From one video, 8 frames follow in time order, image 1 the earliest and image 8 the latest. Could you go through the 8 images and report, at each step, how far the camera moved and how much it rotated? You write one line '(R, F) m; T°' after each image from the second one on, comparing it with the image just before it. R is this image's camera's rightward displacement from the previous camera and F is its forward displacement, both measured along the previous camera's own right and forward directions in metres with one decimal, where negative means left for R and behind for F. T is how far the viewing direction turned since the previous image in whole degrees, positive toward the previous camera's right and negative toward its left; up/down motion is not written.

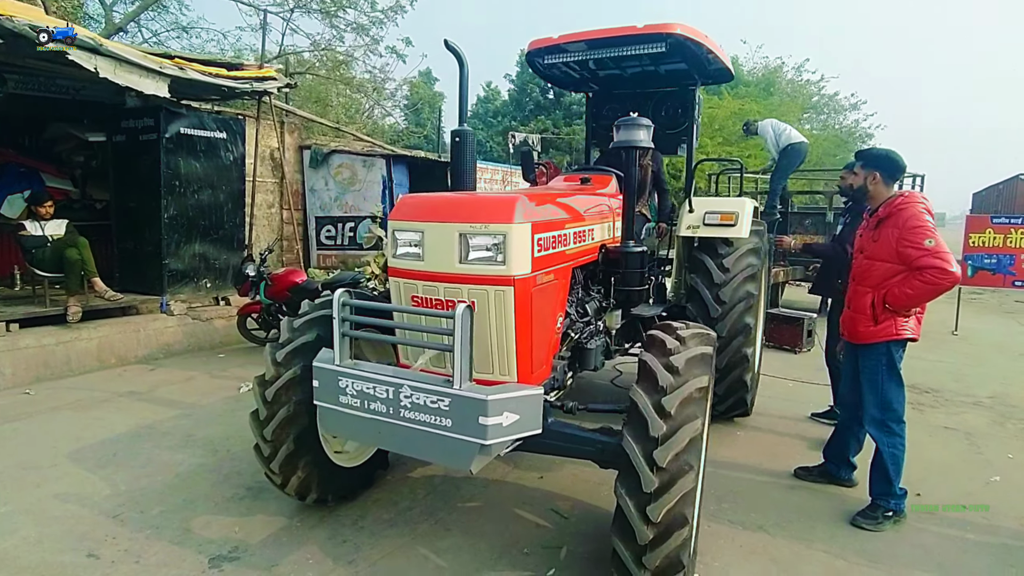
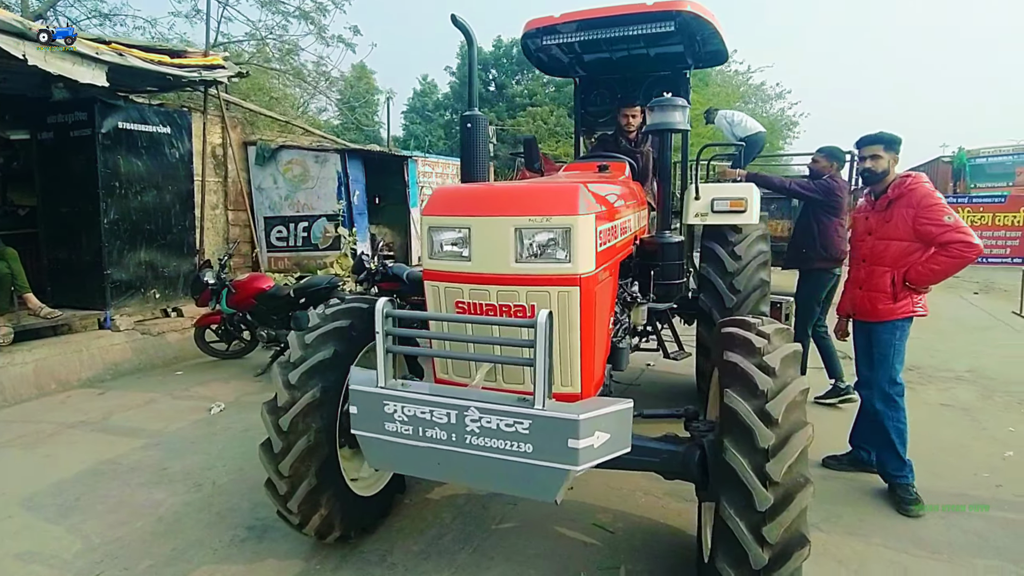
(-0.4, +0.3) m; +6°
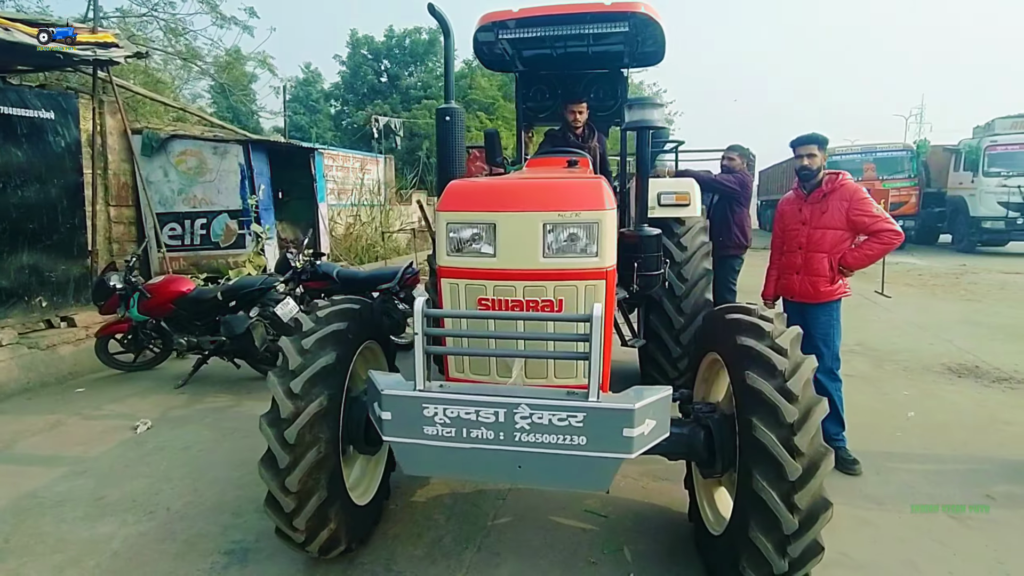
(-0.5, 0.0) m; +11°
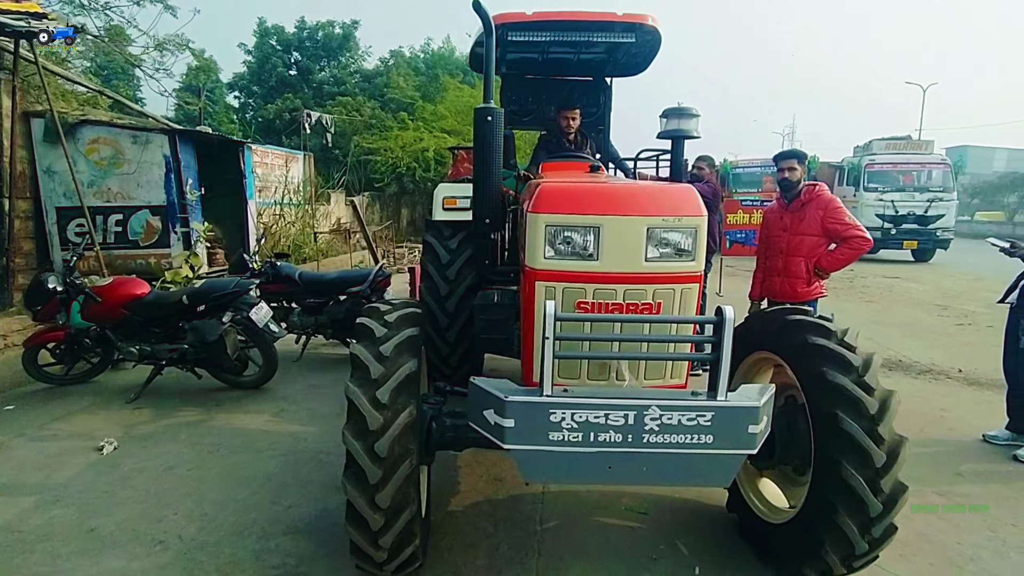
(-0.7, +0.1) m; +9°
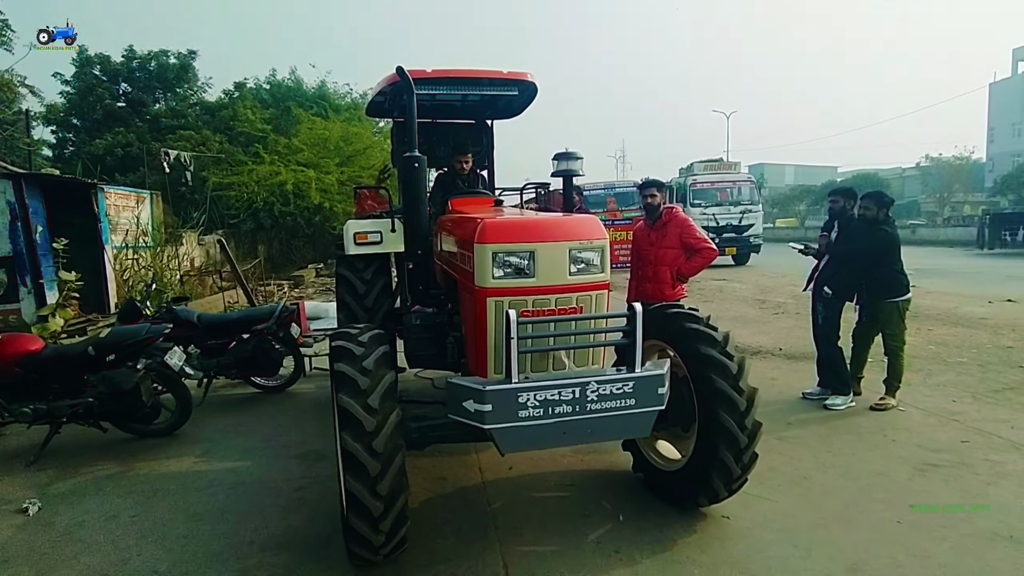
(-0.4, -0.5) m; +14°
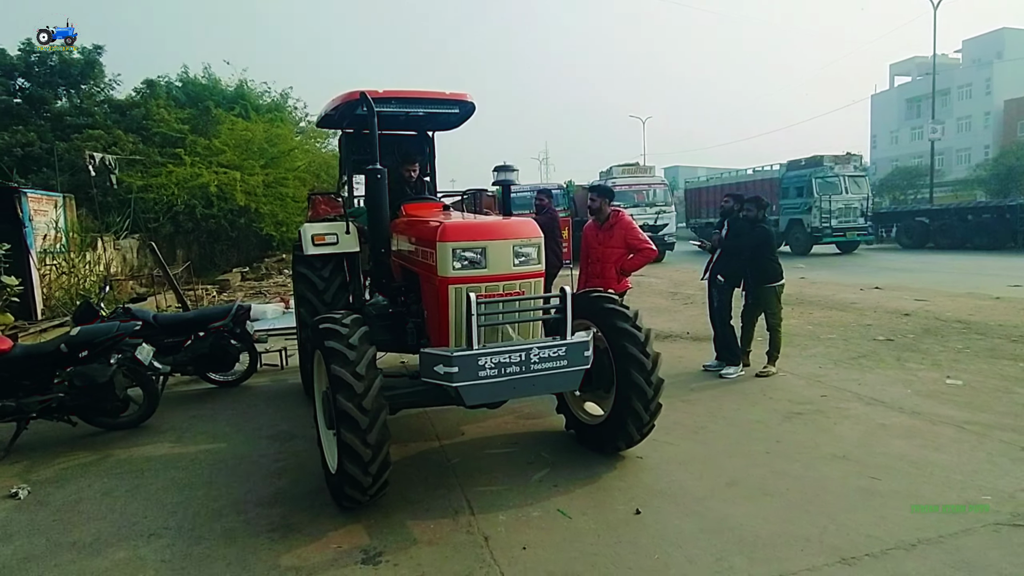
(-0.2, -0.7) m; +7°
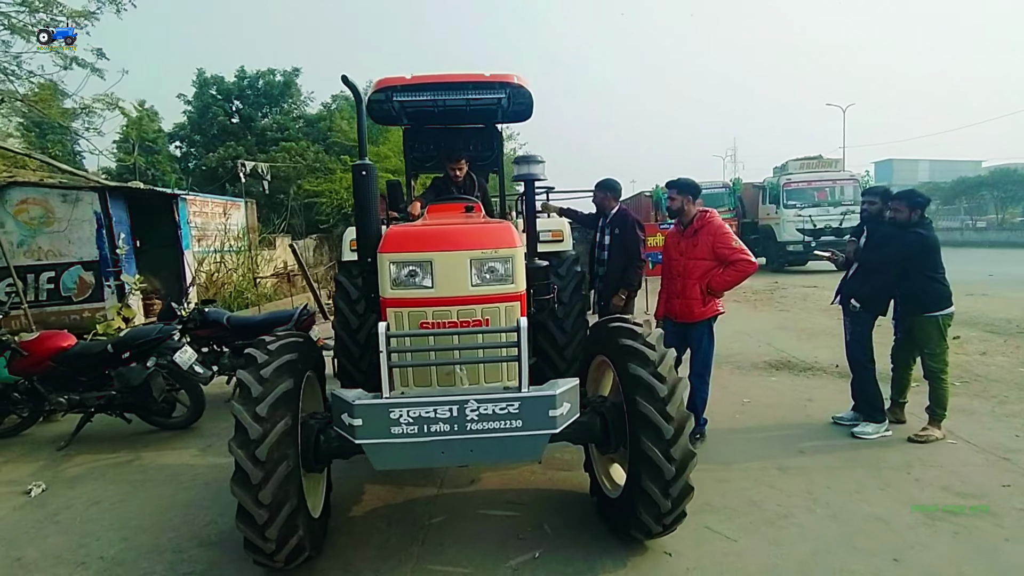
(+0.9, +1.0) m; -17°
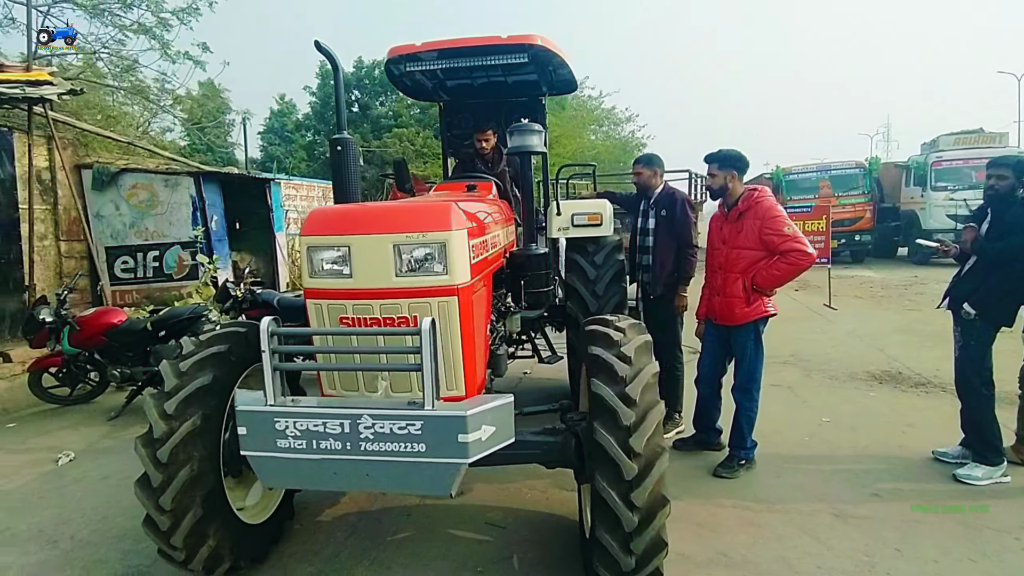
(+0.7, +0.5) m; -12°
